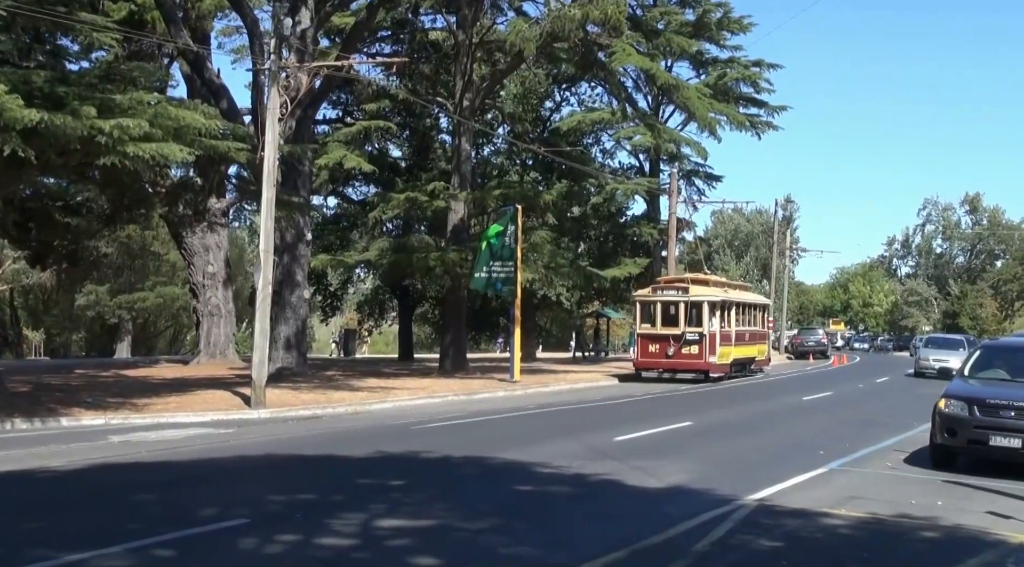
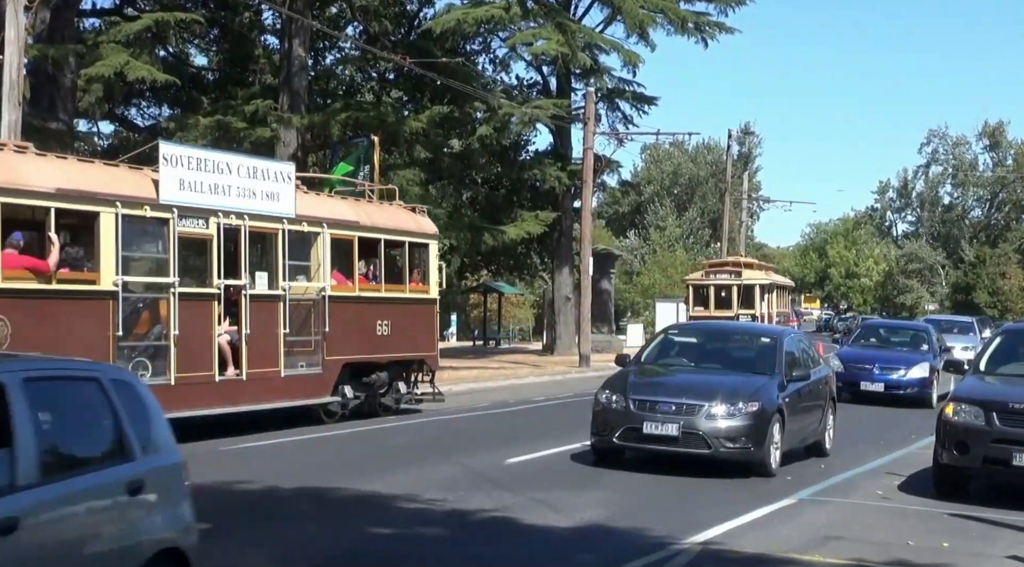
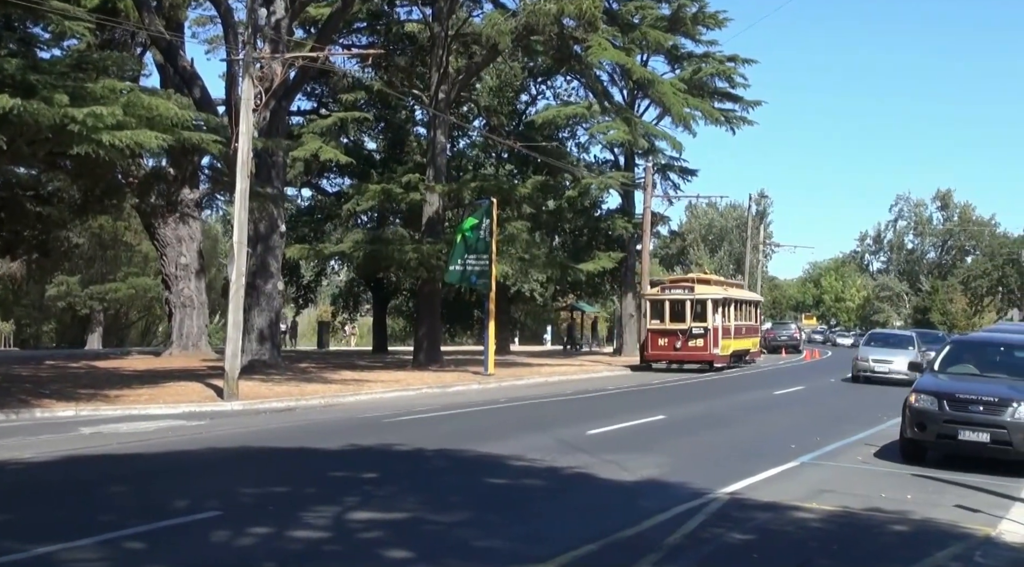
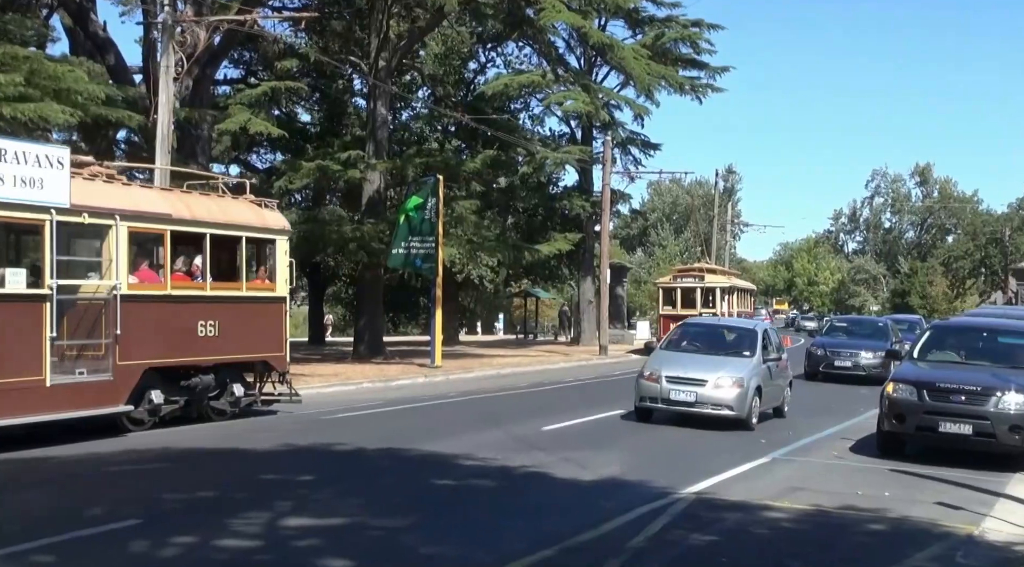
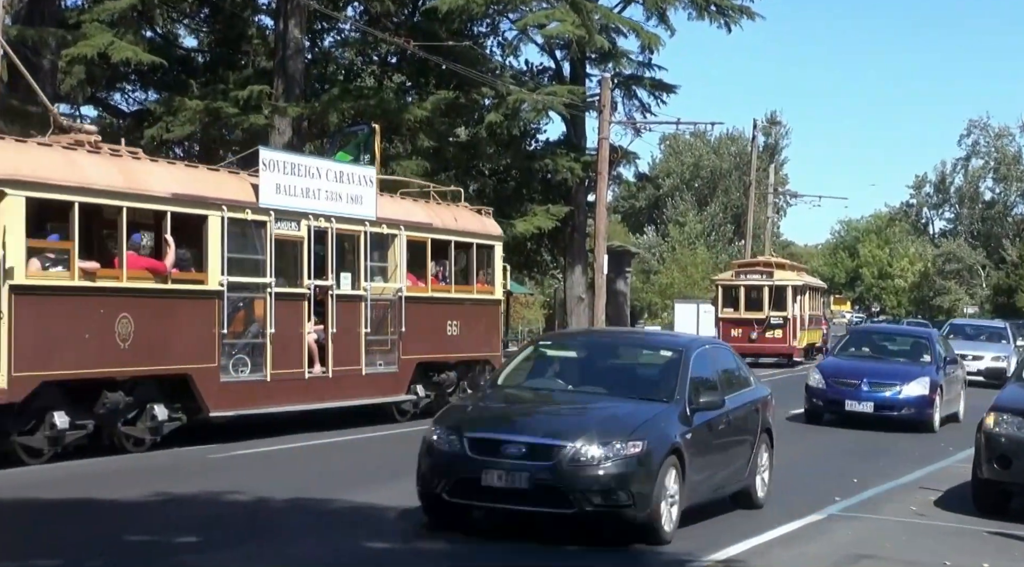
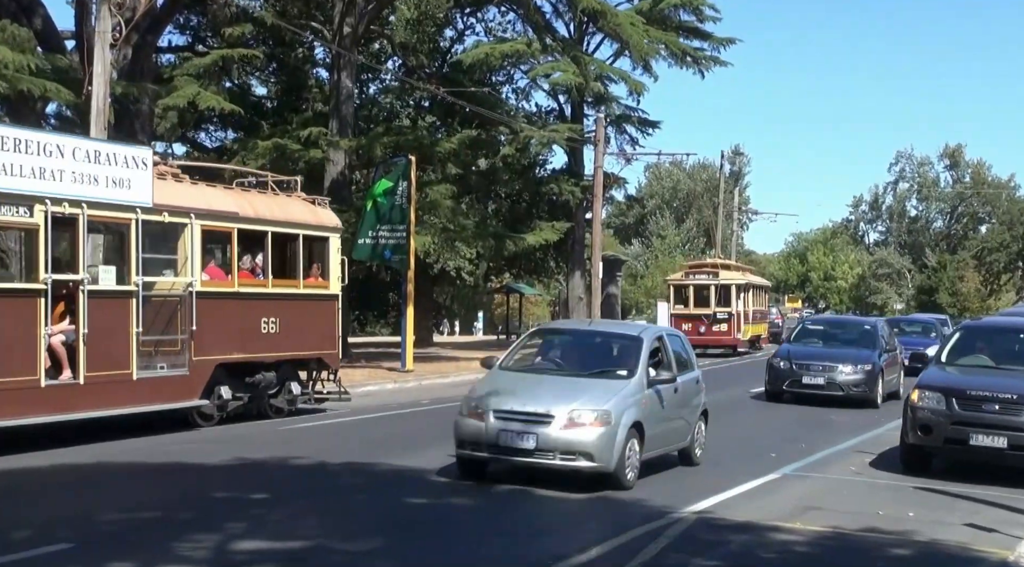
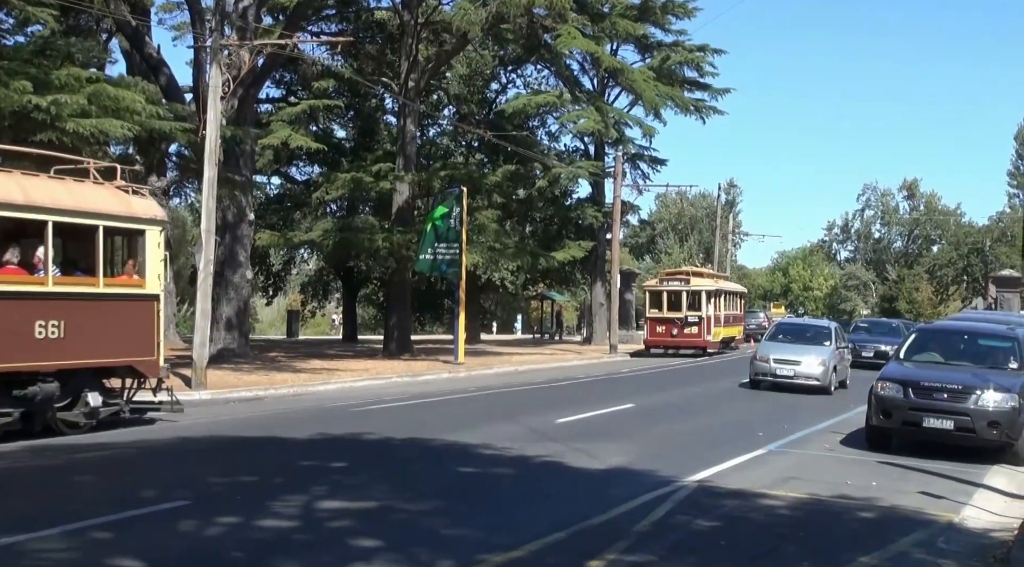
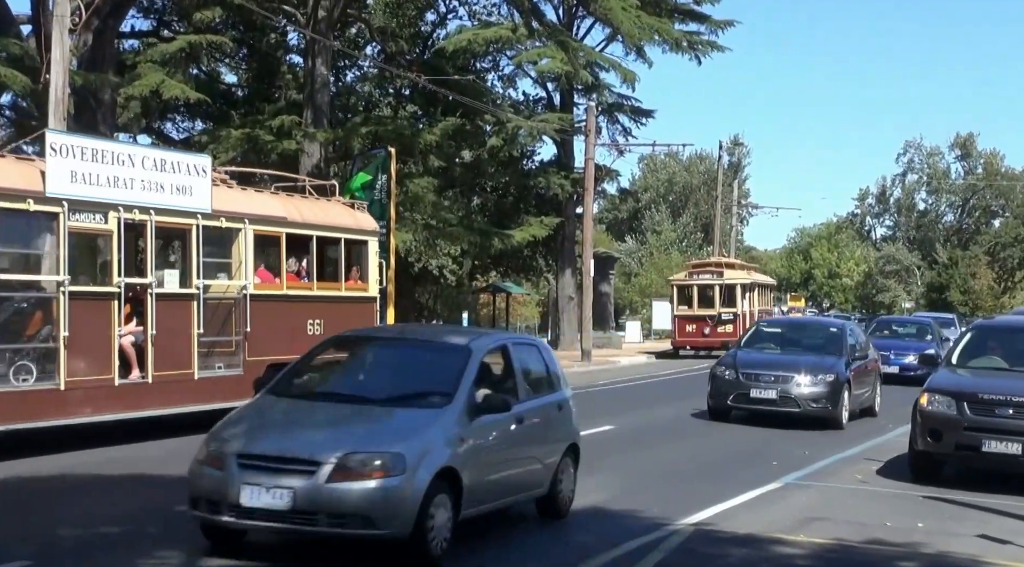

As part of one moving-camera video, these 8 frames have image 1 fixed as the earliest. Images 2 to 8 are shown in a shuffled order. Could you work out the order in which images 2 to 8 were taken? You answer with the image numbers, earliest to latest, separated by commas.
3, 7, 4, 6, 8, 2, 5
